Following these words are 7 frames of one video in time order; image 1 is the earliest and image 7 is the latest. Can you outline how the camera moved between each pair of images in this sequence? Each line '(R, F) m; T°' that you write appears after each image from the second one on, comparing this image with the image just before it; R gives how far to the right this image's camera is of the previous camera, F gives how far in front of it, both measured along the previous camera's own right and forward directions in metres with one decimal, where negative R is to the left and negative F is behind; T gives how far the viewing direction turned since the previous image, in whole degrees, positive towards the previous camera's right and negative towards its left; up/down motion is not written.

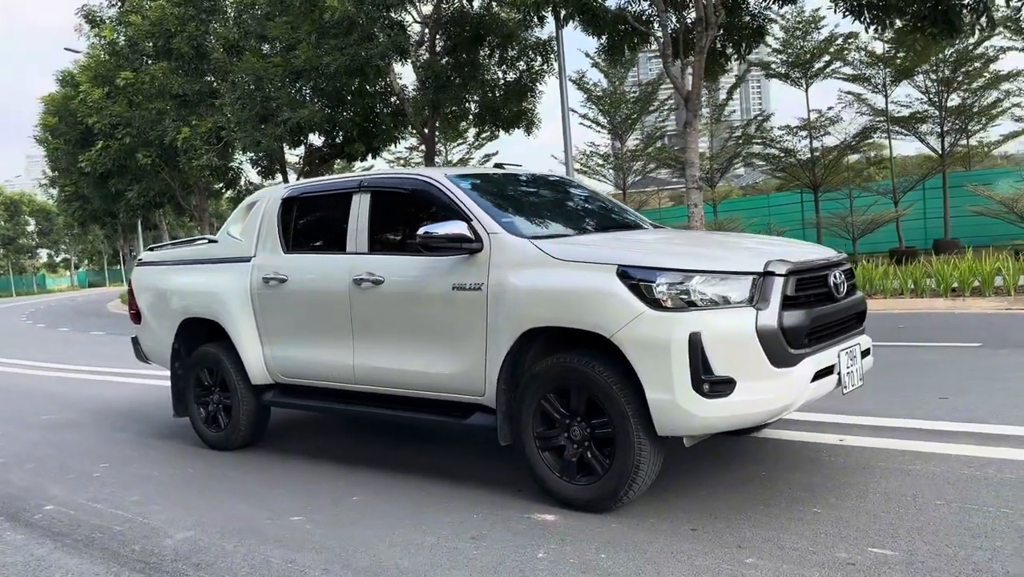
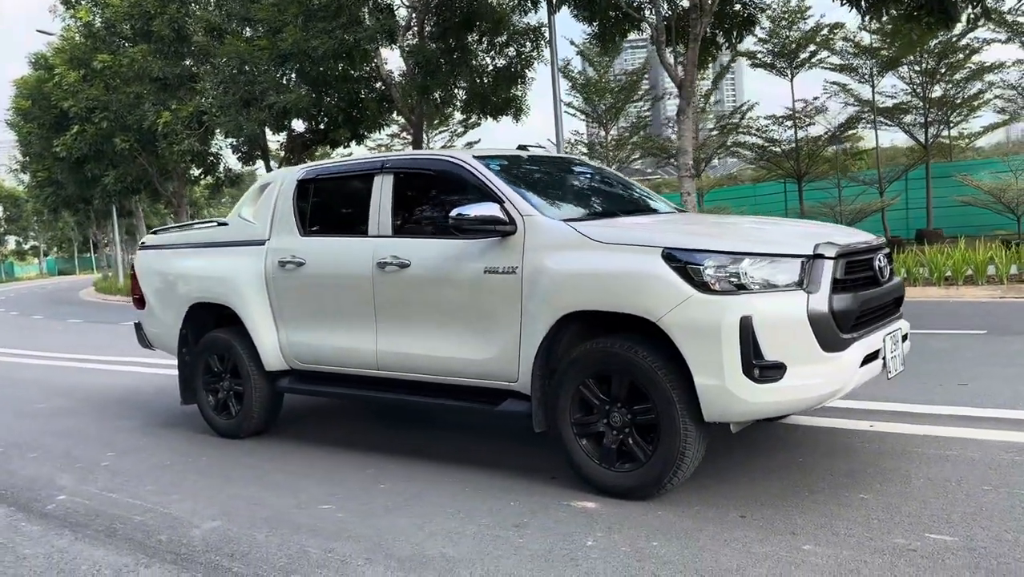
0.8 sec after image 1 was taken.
(-0.3, +0.1) m; +2°
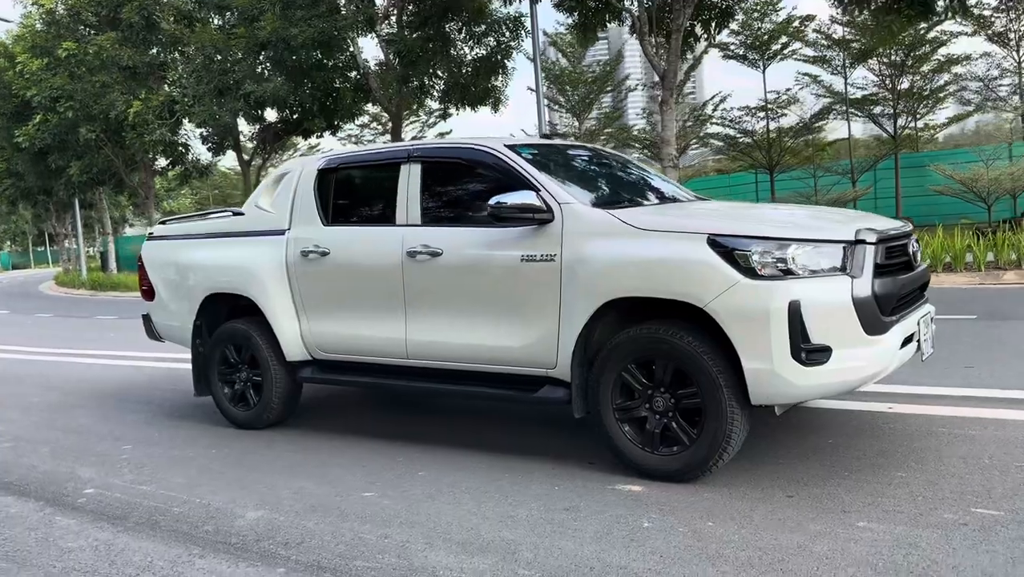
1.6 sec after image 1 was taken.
(-0.4, 0.0) m; +2°
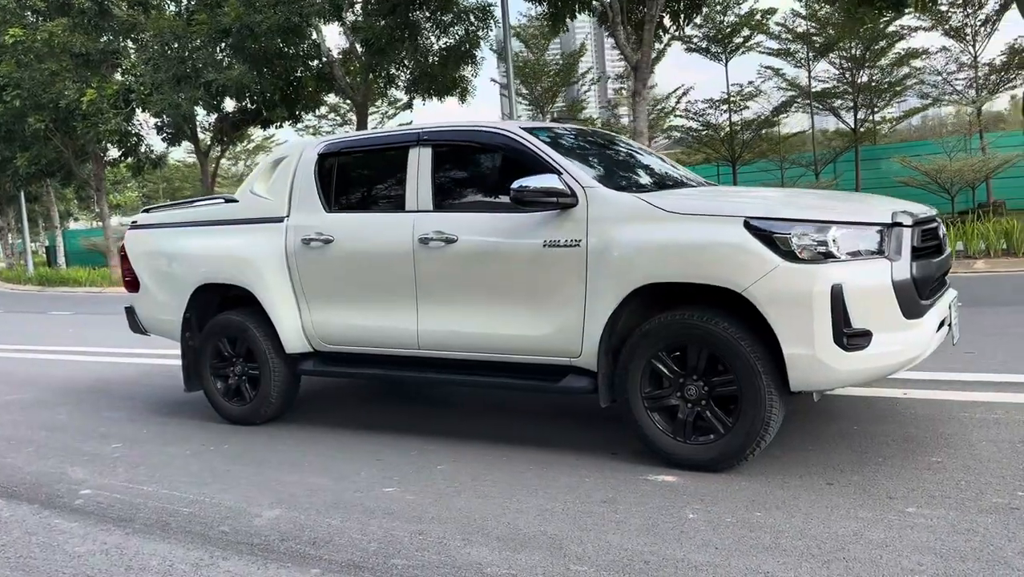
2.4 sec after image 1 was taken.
(-0.4, +0.1) m; +3°
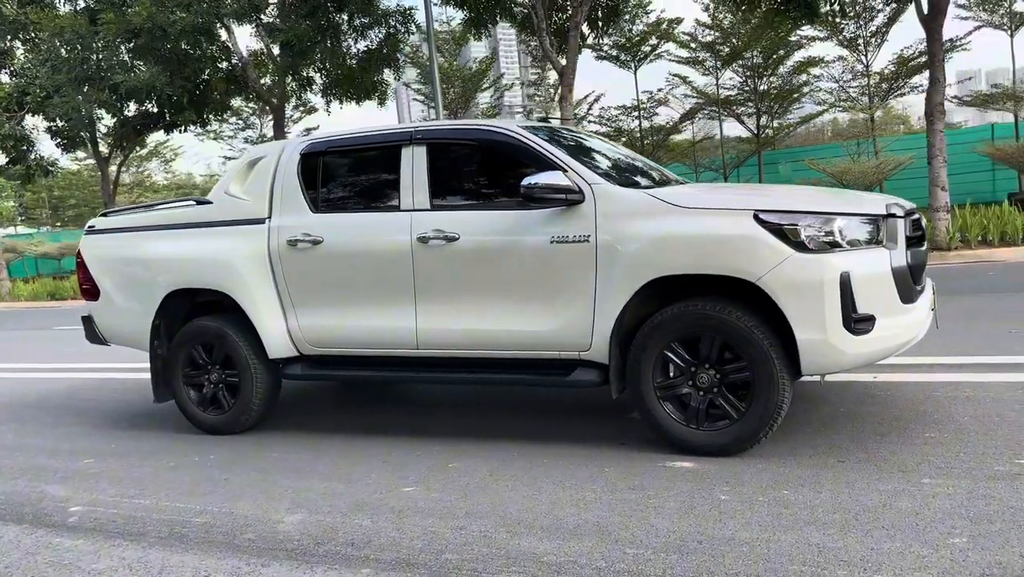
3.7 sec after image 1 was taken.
(-0.6, 0.0) m; +7°
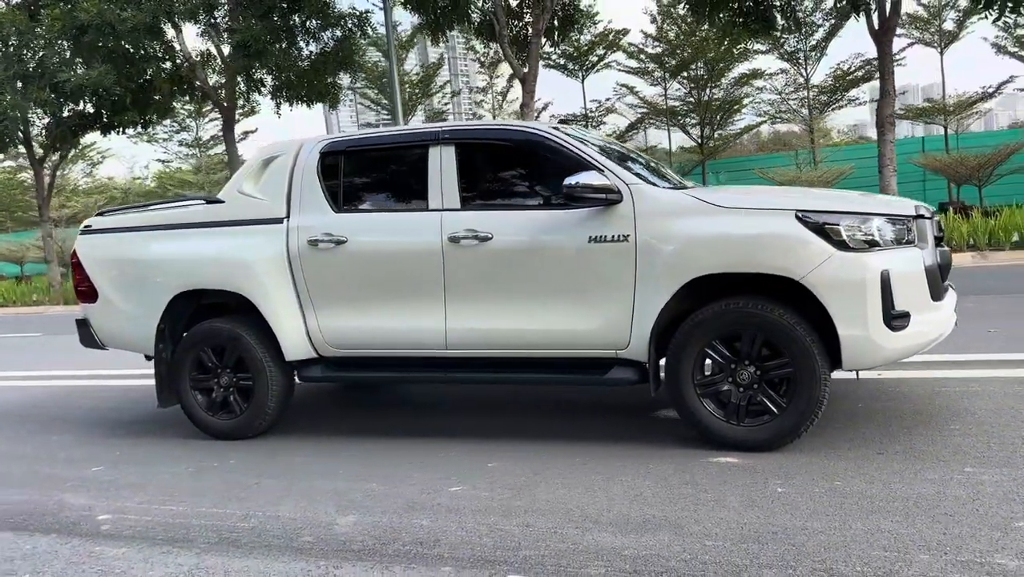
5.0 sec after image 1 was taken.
(-0.6, 0.0) m; +5°
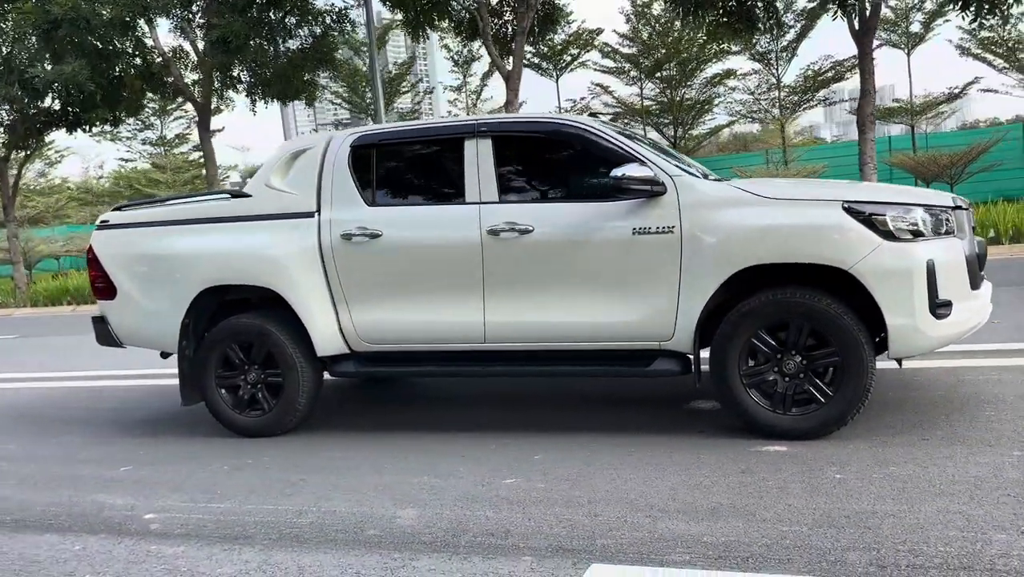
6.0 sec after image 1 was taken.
(-0.4, 0.0) m; +3°
